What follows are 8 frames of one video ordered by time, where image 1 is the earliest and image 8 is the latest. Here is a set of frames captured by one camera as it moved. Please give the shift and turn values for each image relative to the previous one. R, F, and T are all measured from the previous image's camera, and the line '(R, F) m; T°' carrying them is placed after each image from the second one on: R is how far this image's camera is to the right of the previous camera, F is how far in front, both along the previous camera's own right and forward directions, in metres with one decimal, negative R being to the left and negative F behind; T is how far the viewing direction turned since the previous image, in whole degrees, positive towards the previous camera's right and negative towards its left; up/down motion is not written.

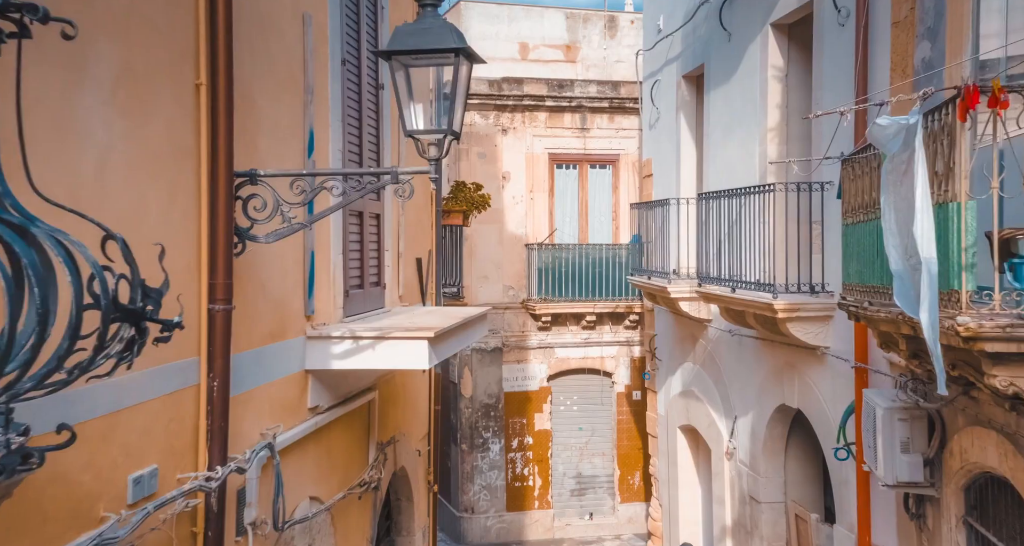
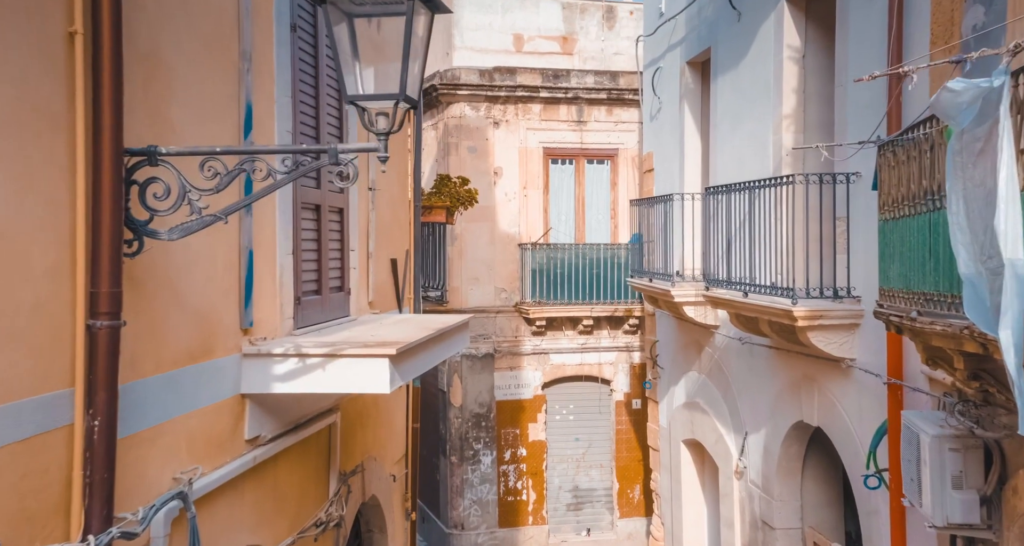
(+0.1, +0.8) m; 0°
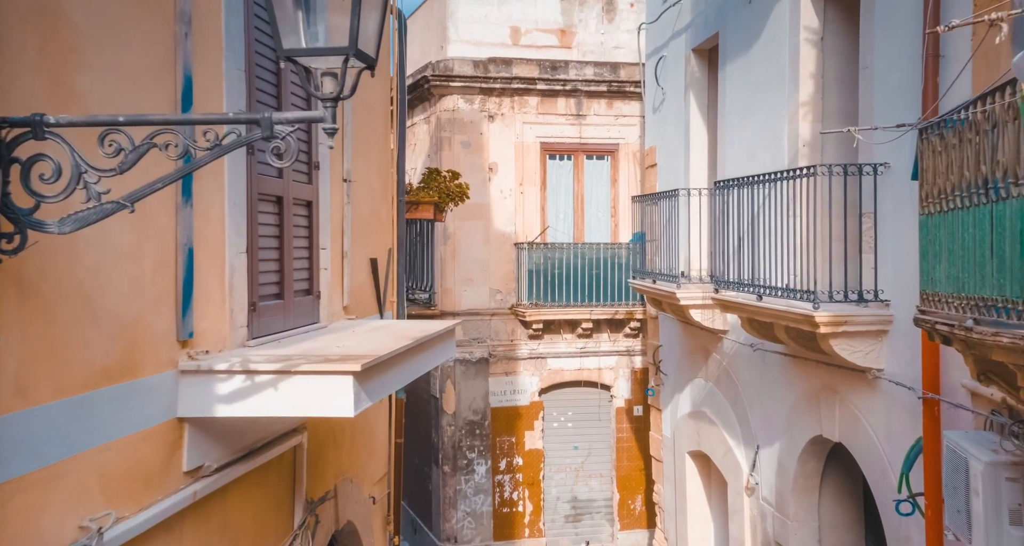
(0.0, +0.6) m; 0°
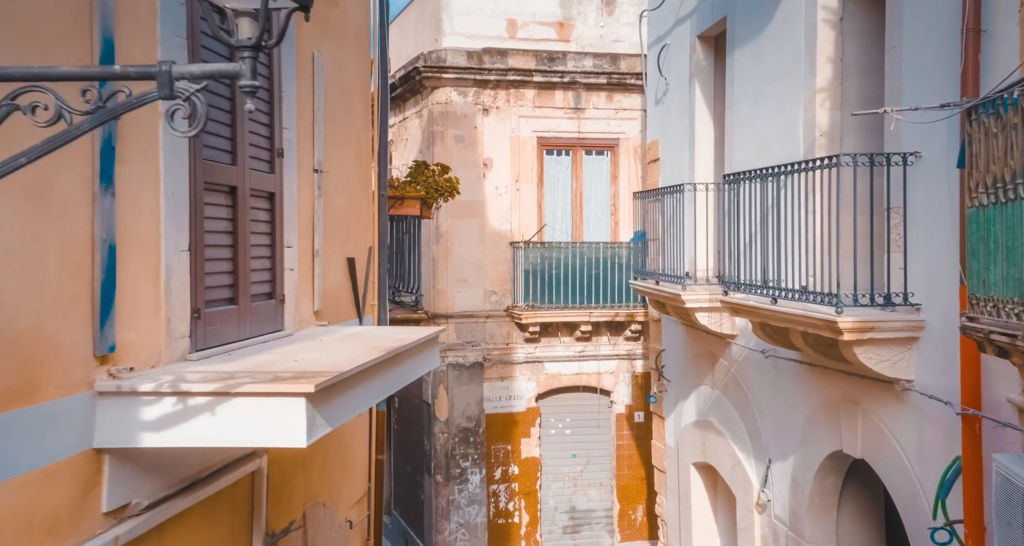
(0.0, +0.6) m; 0°
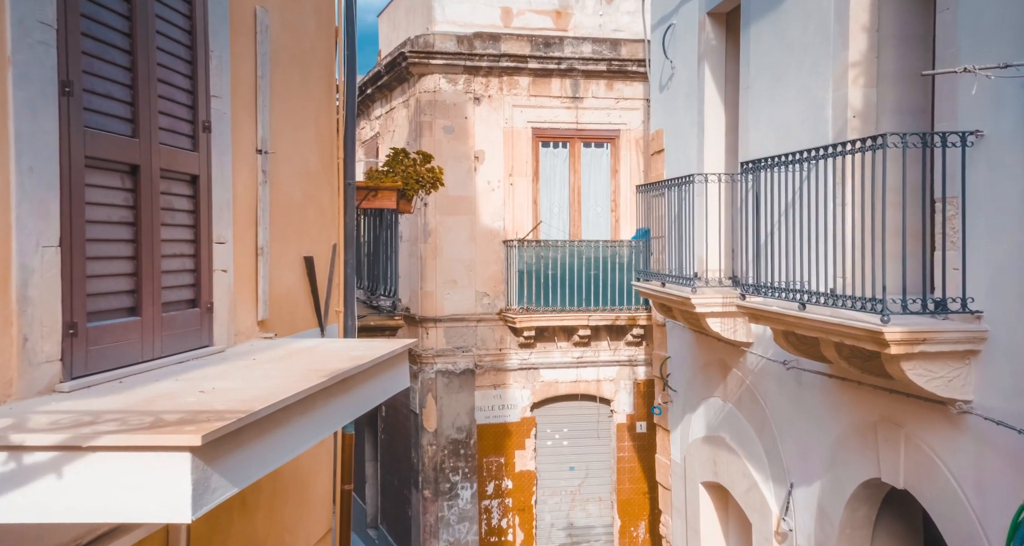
(+0.1, +0.8) m; 0°
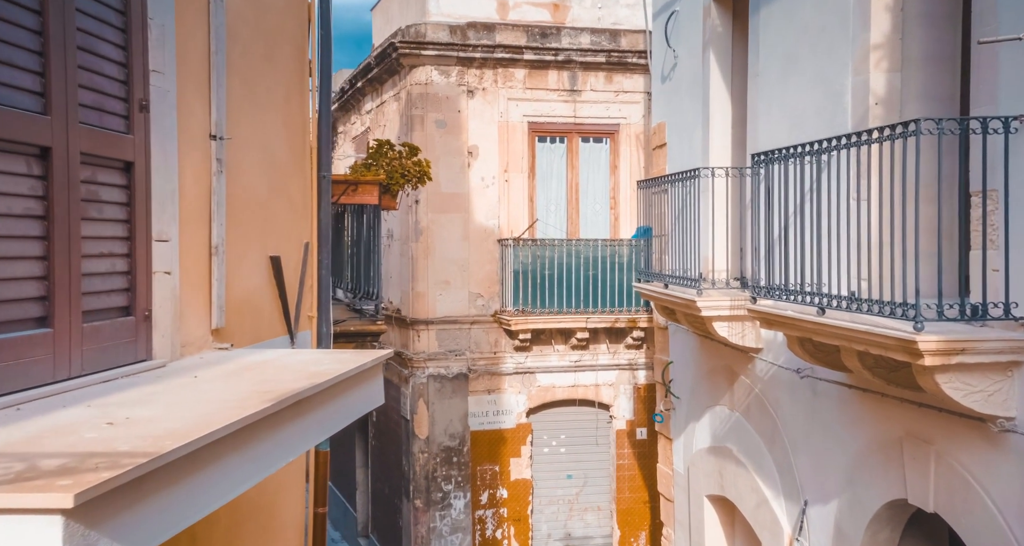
(0.0, +0.5) m; 0°
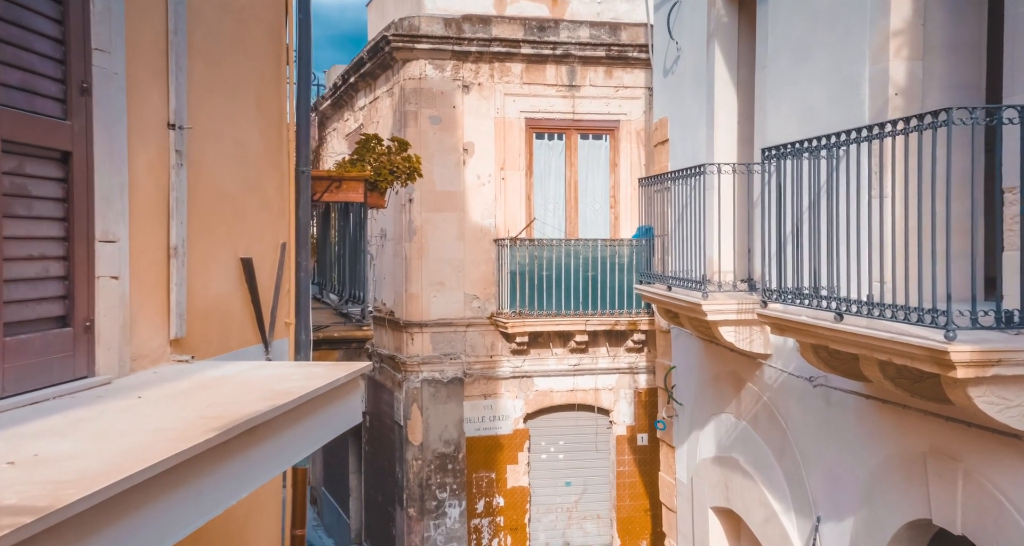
(0.0, +0.4) m; 0°
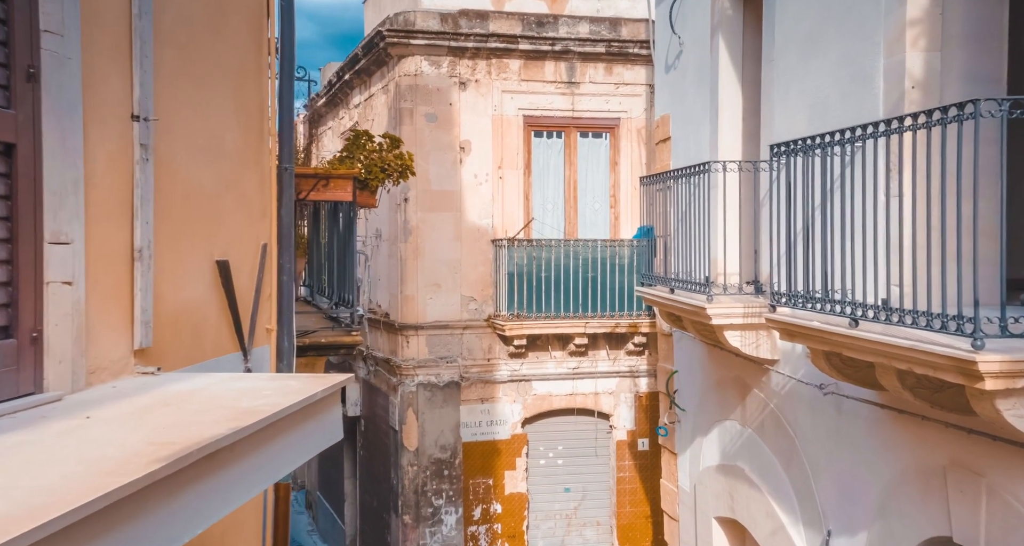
(0.0, +0.3) m; 0°
